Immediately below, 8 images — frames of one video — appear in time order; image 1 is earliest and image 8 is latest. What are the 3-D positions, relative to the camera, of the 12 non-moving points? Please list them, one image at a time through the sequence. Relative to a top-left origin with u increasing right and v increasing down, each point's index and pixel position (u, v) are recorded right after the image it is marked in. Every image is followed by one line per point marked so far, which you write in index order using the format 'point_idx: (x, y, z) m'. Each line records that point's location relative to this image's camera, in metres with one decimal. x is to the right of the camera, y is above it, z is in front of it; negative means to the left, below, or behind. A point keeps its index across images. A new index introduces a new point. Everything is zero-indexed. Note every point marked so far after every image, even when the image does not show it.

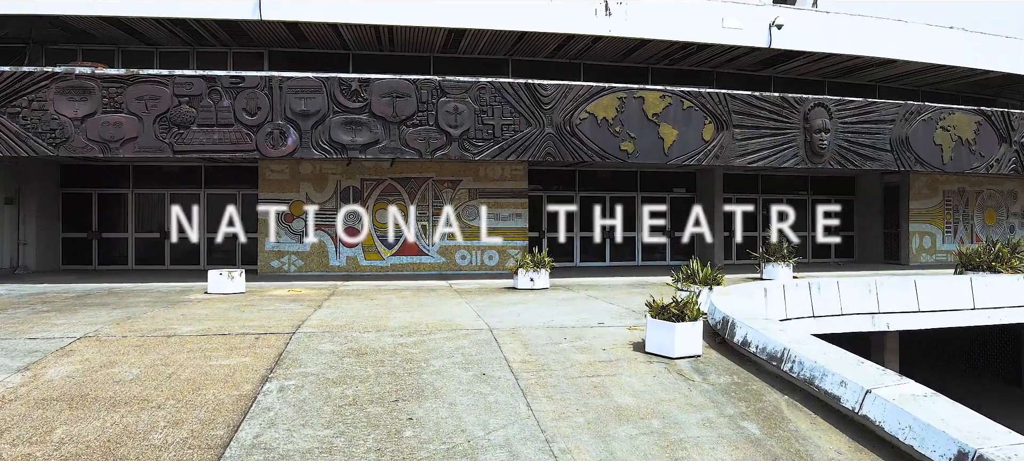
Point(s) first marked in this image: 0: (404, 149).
0: (-1.6, +1.2, +11.7) m
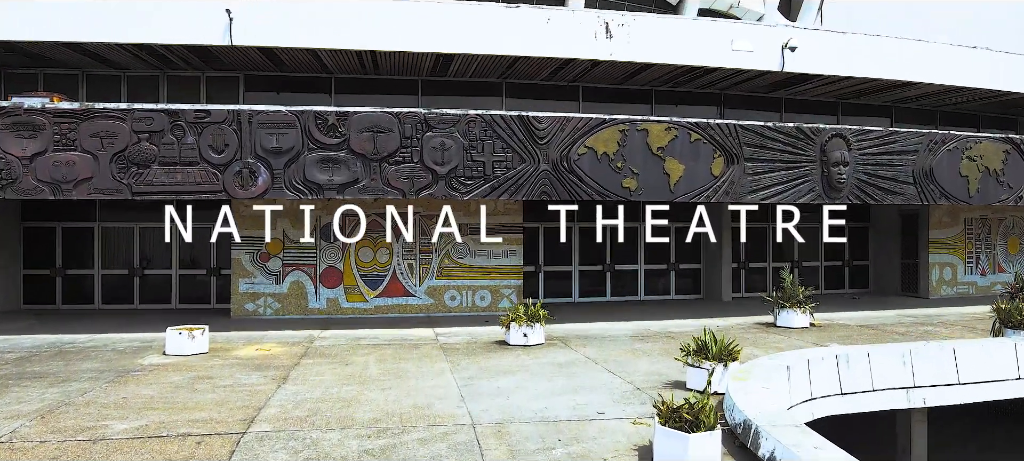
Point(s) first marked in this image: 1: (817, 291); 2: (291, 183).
0: (-1.7, +0.6, +10.7) m
1: (+6.7, -1.4, +16.9) m
2: (-3.0, +0.6, +10.5) m
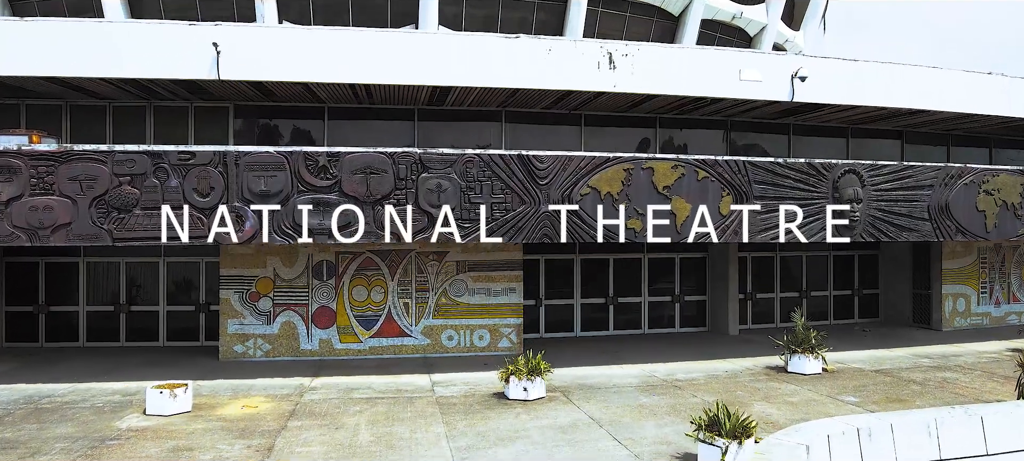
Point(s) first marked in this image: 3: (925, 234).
0: (-1.8, -0.1, +10.2) m
1: (+6.7, -2.0, +16.4) m
2: (-3.0, 0.0, +10.1) m
3: (+6.6, -0.1, +12.3) m
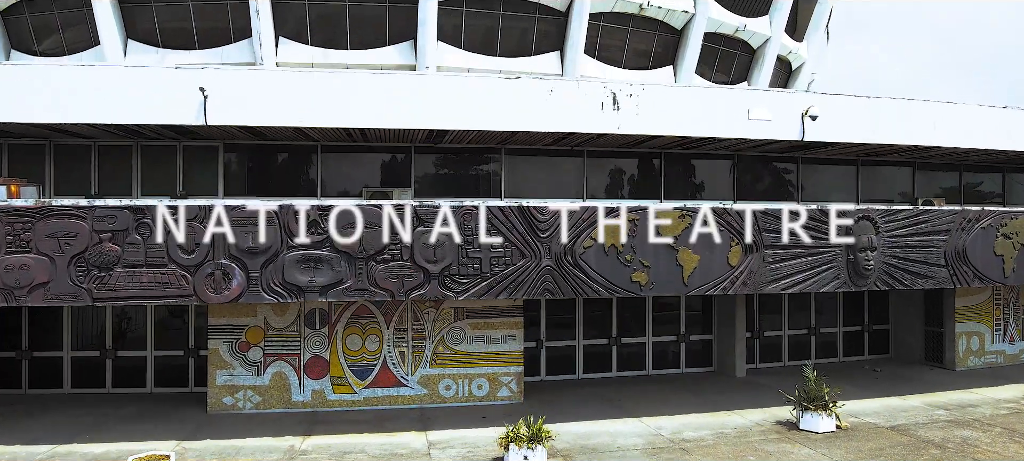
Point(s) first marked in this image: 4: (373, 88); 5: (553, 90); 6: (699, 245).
0: (-1.8, -0.8, +9.8) m
1: (+6.7, -2.7, +16.0) m
2: (-3.0, -0.7, +9.6) m
3: (+6.6, -0.8, +11.9) m
4: (-2.0, +2.1, +11.0) m
5: (+0.6, +2.1, +11.4) m
6: (+2.6, -0.2, +10.6) m
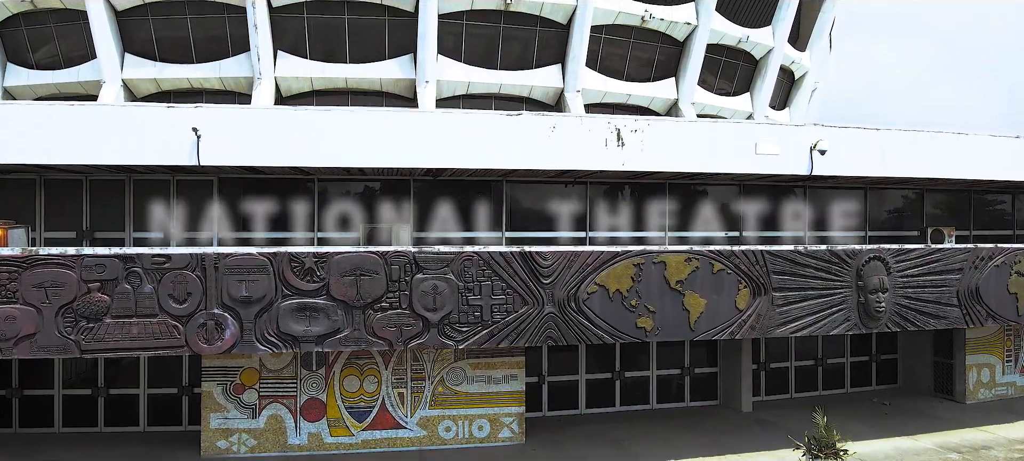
0: (-1.7, -1.4, +9.5) m
1: (+6.7, -3.3, +15.7) m
2: (-3.0, -1.3, +9.3) m
3: (+6.7, -1.4, +11.6) m
4: (-2.0, +1.5, +10.7) m
5: (+0.6, +1.5, +11.1) m
6: (+2.6, -0.8, +10.3) m
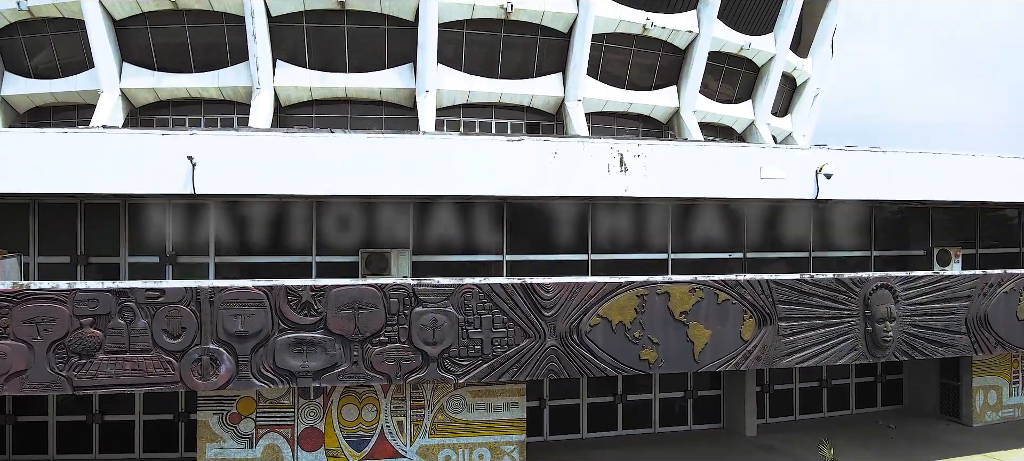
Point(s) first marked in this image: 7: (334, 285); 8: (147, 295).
0: (-1.7, -1.7, +9.3) m
1: (+6.8, -3.7, +15.5) m
2: (-3.0, -1.7, +9.1) m
3: (+6.7, -1.8, +11.4) m
4: (-2.0, +1.1, +10.5) m
5: (+0.6, +1.1, +11.0) m
6: (+2.6, -1.2, +10.1) m
7: (-2.1, -0.6, +9.2) m
8: (-4.2, -0.8, +8.9) m
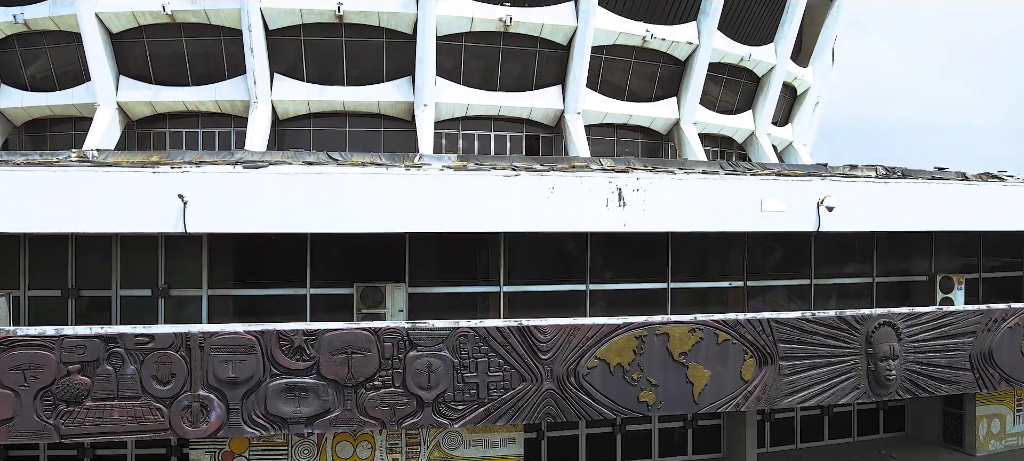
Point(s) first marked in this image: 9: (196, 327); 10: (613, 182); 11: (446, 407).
0: (-1.8, -2.3, +9.1) m
1: (+6.7, -4.2, +15.3) m
2: (-3.1, -2.2, +8.9) m
3: (+6.6, -2.3, +11.2) m
4: (-2.0, +0.6, +10.3) m
5: (+0.6, +0.6, +10.8) m
6: (+2.6, -1.7, +9.9) m
7: (-2.2, -1.2, +9.0) m
8: (-4.3, -1.3, +8.7) m
9: (-3.6, -1.1, +8.8) m
10: (+1.4, +0.7, +10.9) m
11: (-0.8, -2.1, +9.2) m
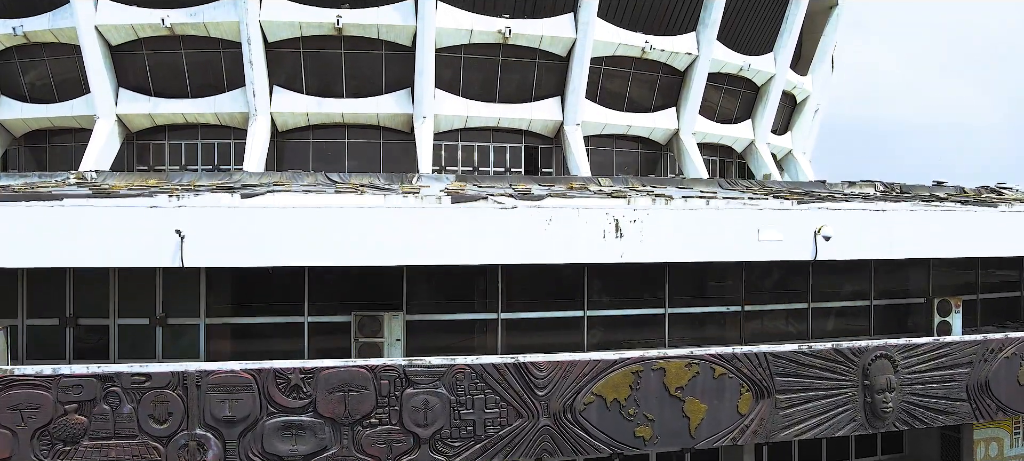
0: (-1.8, -2.7, +9.1) m
1: (+6.7, -4.6, +15.3) m
2: (-3.1, -2.6, +9.0) m
3: (+6.6, -2.7, +11.2) m
4: (-2.1, +0.1, +10.3) m
5: (+0.6, +0.2, +10.8) m
6: (+2.5, -2.1, +9.9) m
7: (-2.2, -1.6, +9.0) m
8: (-4.3, -1.7, +8.7) m
9: (-3.7, -1.6, +8.8) m
10: (+1.4, +0.2, +10.9) m
11: (-0.8, -2.6, +9.2) m
